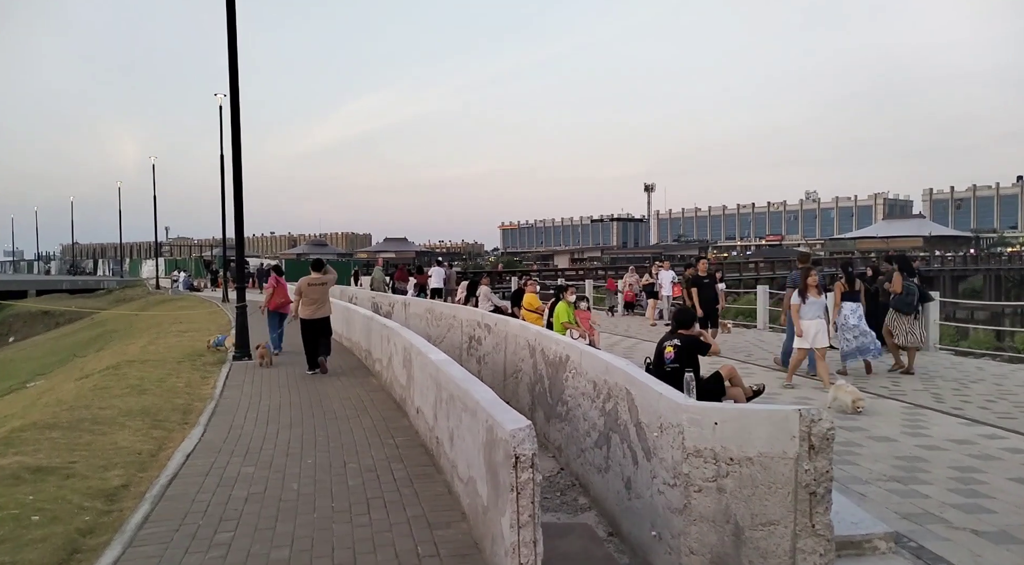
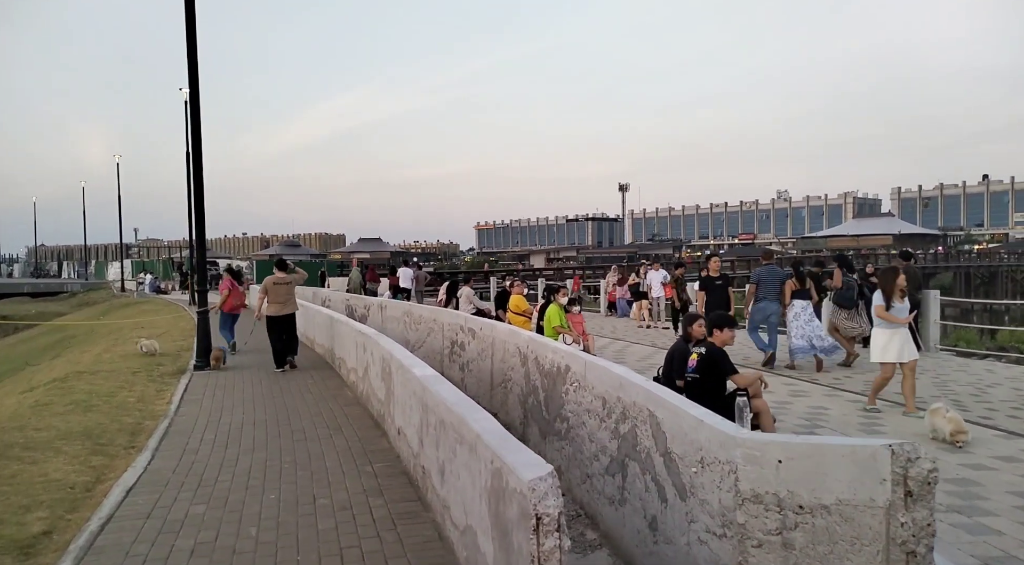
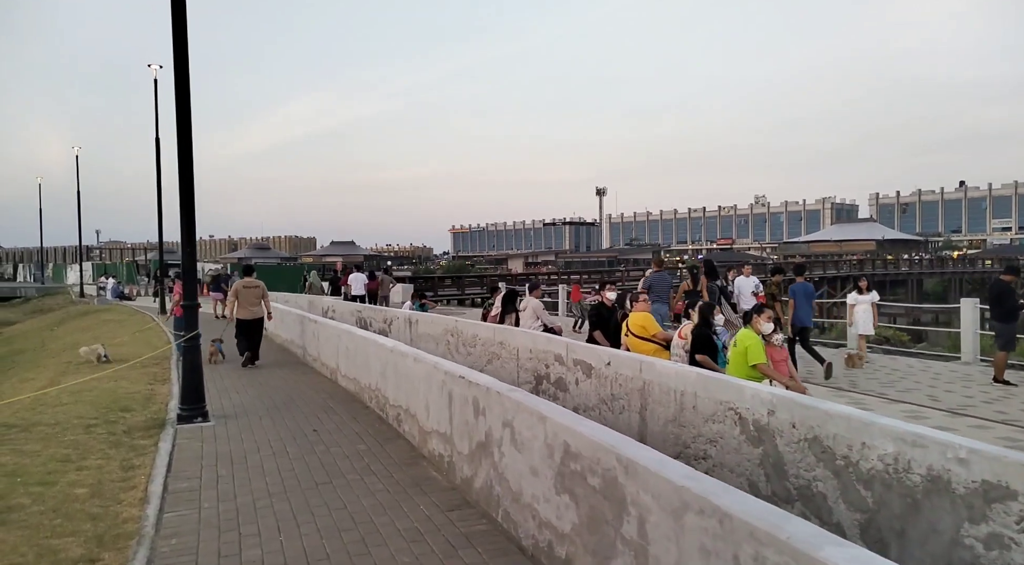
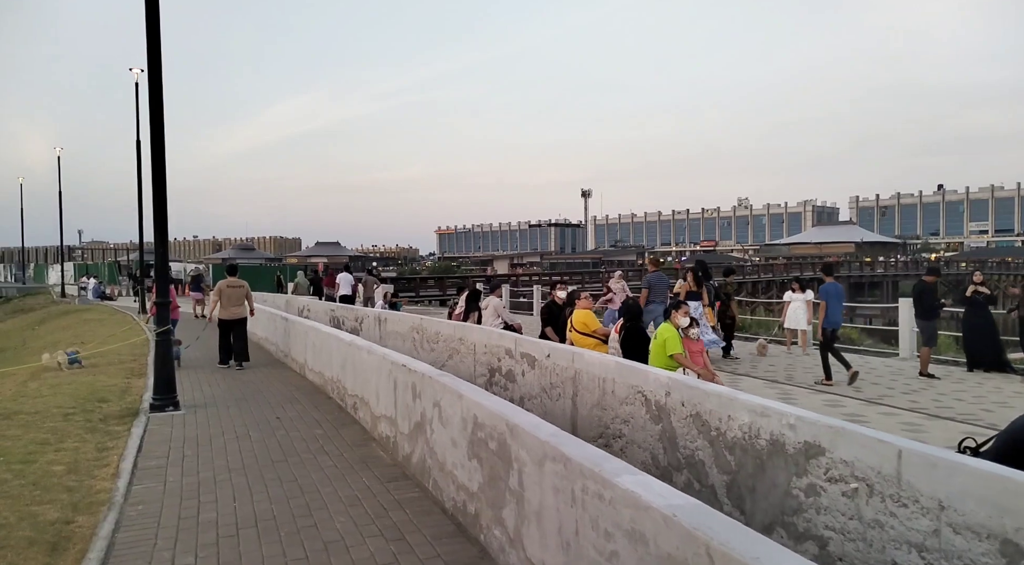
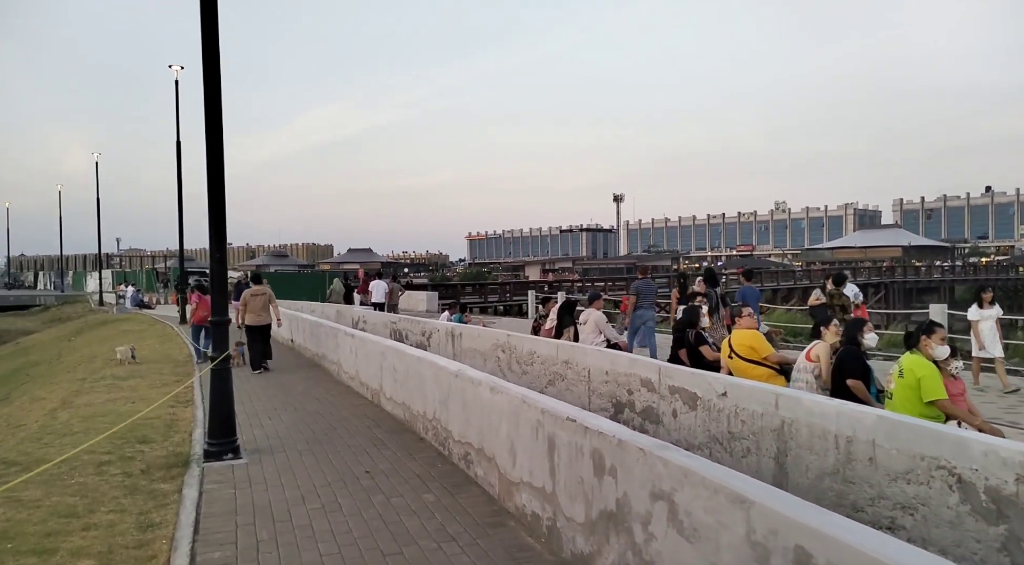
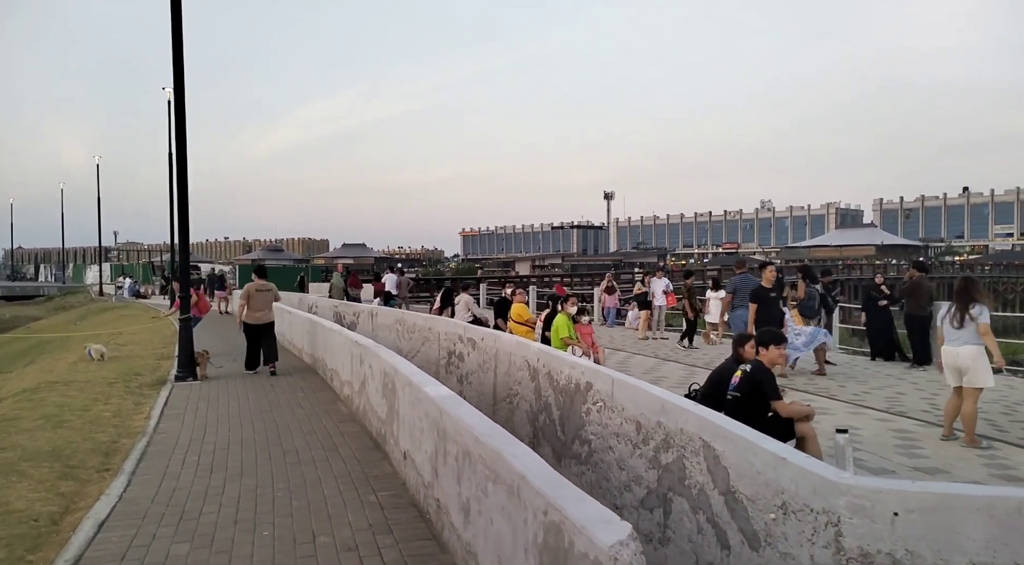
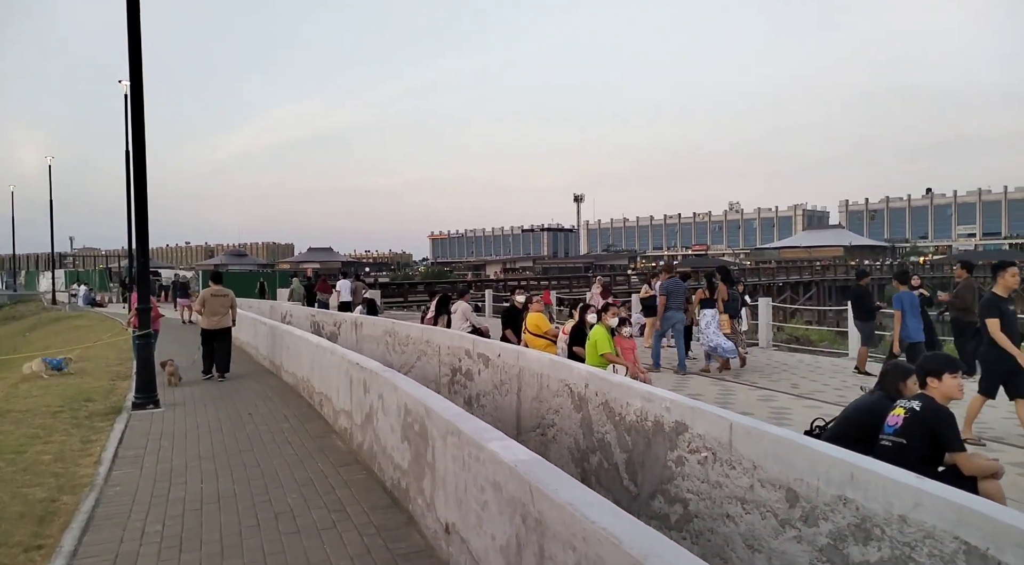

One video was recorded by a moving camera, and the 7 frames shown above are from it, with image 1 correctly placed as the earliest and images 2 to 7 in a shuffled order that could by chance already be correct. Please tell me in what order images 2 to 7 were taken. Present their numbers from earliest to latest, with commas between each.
2, 6, 7, 4, 3, 5
